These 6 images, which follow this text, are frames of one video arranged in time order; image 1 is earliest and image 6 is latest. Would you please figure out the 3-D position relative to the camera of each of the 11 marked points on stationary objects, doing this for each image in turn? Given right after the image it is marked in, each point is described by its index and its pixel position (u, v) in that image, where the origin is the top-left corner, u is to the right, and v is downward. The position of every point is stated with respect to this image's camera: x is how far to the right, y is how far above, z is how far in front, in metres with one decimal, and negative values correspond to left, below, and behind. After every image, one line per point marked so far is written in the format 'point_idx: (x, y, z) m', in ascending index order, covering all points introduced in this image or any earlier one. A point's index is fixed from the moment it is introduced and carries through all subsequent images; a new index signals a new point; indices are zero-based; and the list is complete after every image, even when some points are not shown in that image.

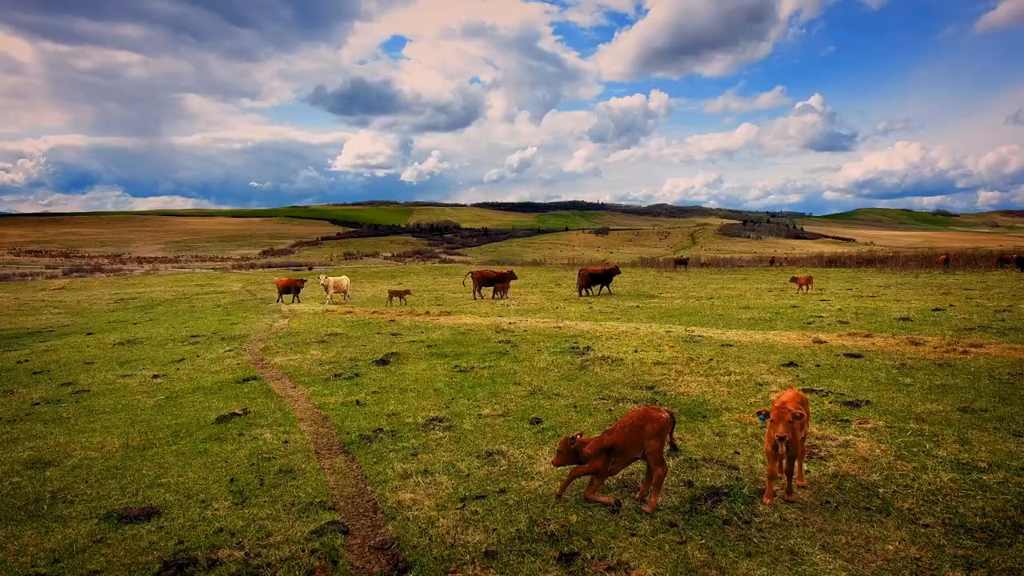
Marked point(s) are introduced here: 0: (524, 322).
0: (+0.4, -1.1, +18.2) m
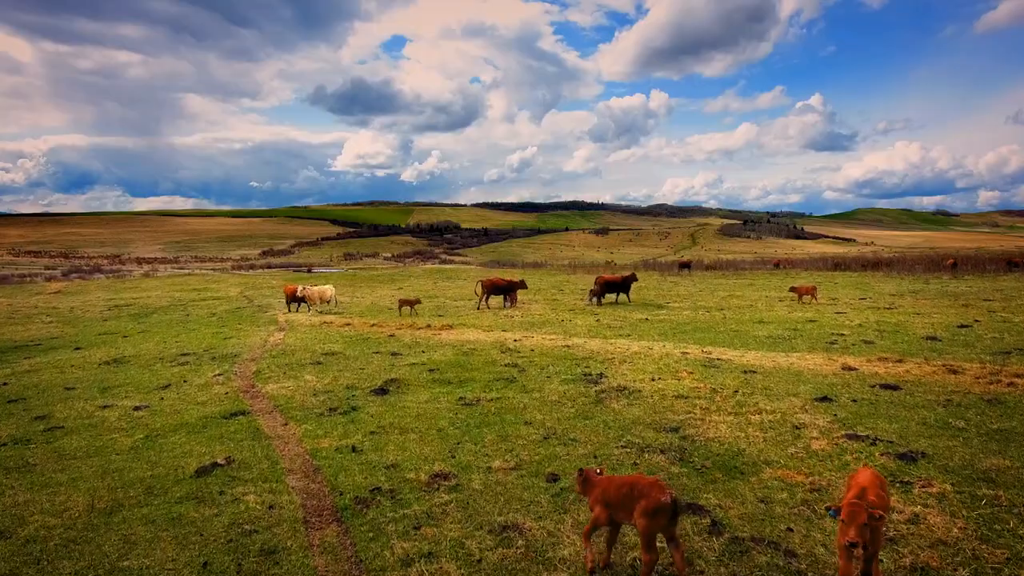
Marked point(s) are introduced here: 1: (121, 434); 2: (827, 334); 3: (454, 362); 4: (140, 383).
0: (+0.5, -1.6, +17.4) m
1: (-6.4, -2.4, +9.3) m
2: (+9.1, -1.3, +16.3) m
3: (-1.4, -1.8, +13.9) m
4: (-8.4, -2.2, +12.8) m
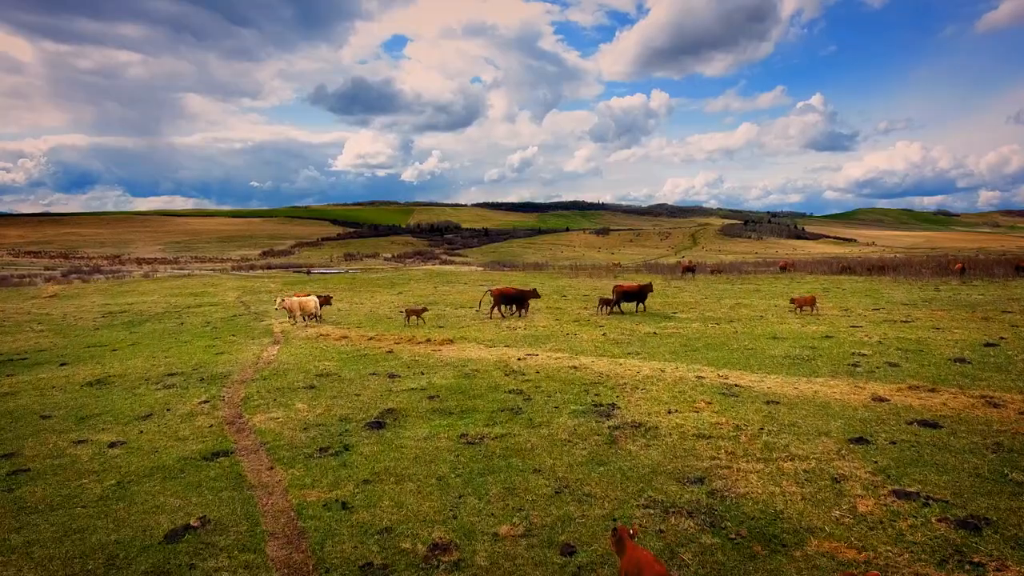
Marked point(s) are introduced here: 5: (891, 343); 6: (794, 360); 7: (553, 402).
0: (+0.7, -2.0, +16.6) m
1: (-6.3, -2.8, +8.5) m
2: (+9.2, -1.8, +15.5) m
3: (-1.3, -2.3, +13.1) m
4: (-8.3, -2.6, +12.0) m
5: (+11.4, -1.7, +17.0) m
6: (+7.4, -1.9, +14.9) m
7: (+0.8, -2.3, +11.5) m
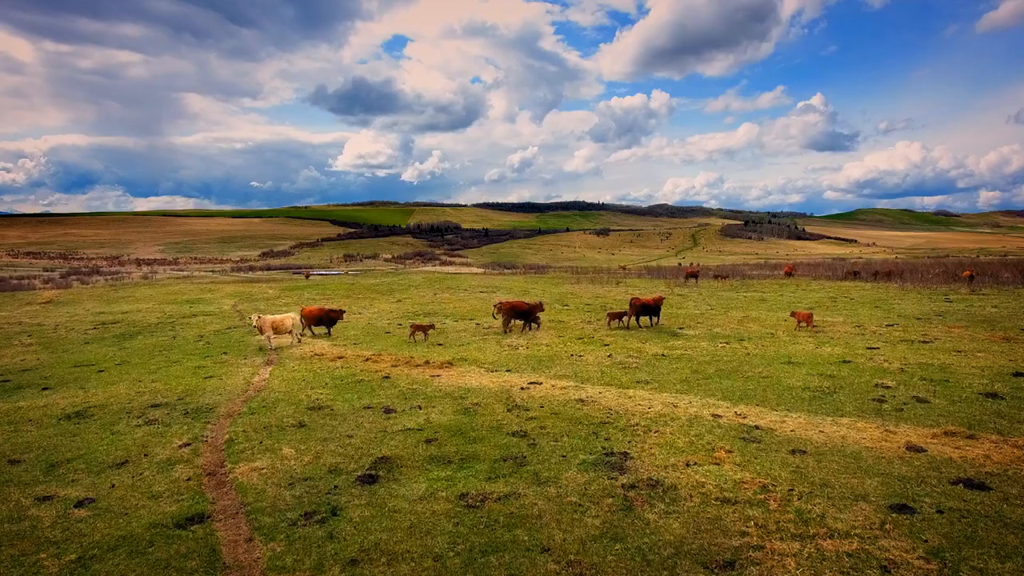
0: (+0.7, -2.7, +15.7) m
1: (-6.2, -3.6, +7.6) m
2: (+9.3, -2.5, +14.7) m
3: (-1.3, -3.0, +12.3) m
4: (-8.3, -3.3, +11.2) m
5: (+11.5, -2.4, +16.2) m
6: (+7.5, -2.6, +14.0) m
7: (+0.9, -3.0, +10.7) m
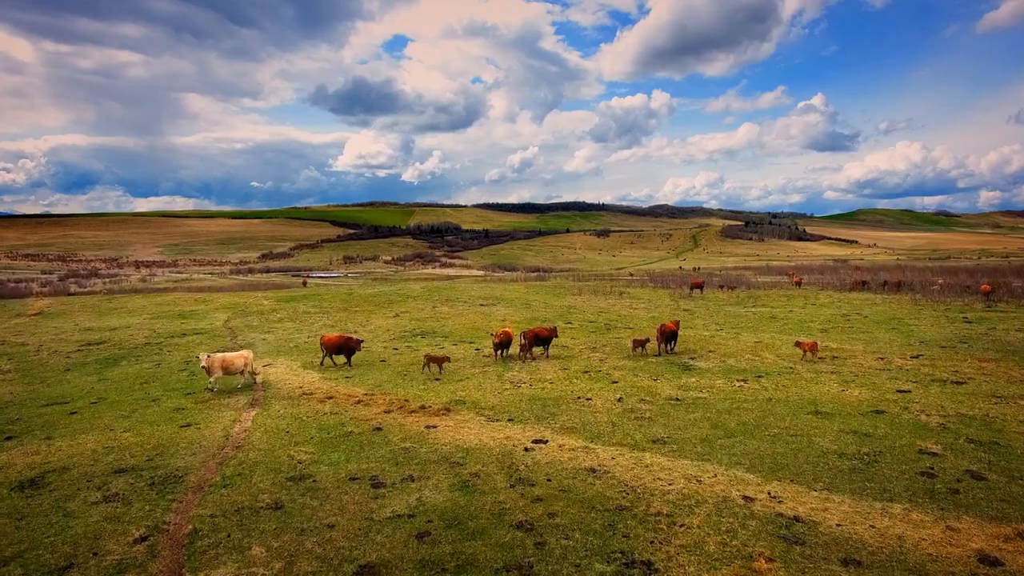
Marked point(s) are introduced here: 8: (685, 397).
0: (+0.8, -4.0, +14.2) m
1: (-6.2, -4.8, +6.2) m
2: (+9.3, -3.8, +13.2) m
3: (-1.2, -4.2, +10.8) m
4: (-8.2, -4.6, +9.7) m
5: (+11.6, -3.6, +14.7) m
6: (+7.6, -3.9, +12.5) m
7: (+1.0, -4.3, +9.2) m
8: (+5.7, -3.6, +18.8) m
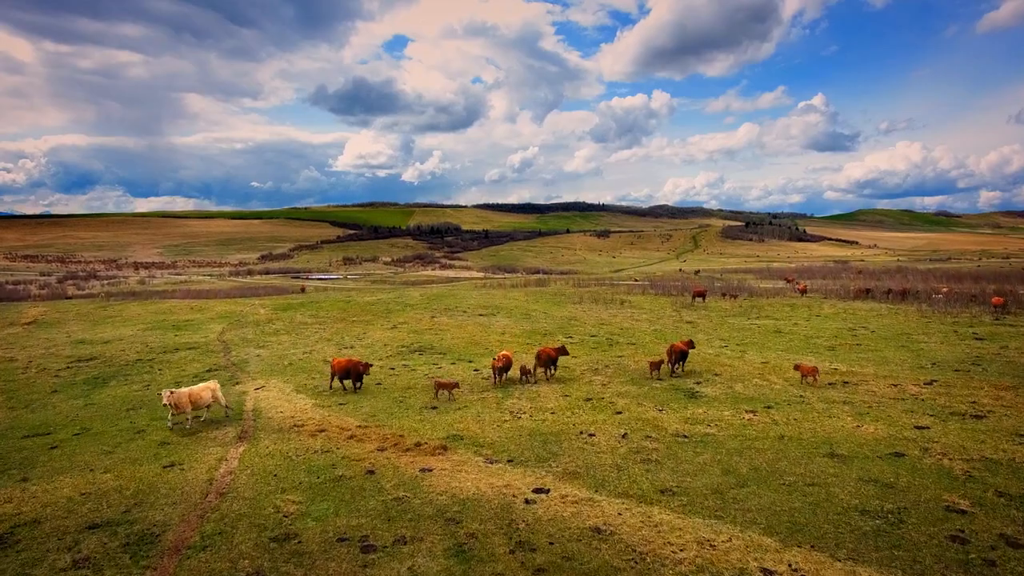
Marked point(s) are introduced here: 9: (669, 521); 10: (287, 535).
0: (+0.8, -5.0, +13.4) m
1: (-6.2, -5.8, +5.3) m
2: (+9.3, -4.8, +12.4) m
3: (-1.2, -5.2, +10.0) m
4: (-8.2, -5.6, +8.9) m
5: (+11.5, -4.6, +13.9) m
6: (+7.6, -4.9, +11.7) m
7: (+1.0, -5.3, +8.4) m
8: (+5.7, -4.6, +18.0) m
9: (+3.4, -5.0, +12.3) m
10: (-4.8, -5.2, +12.2) m
